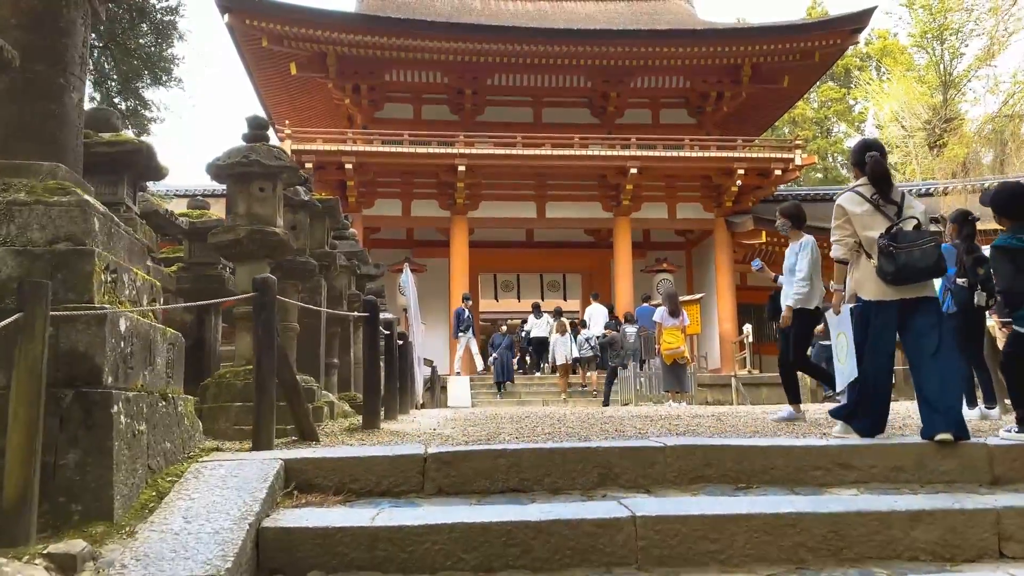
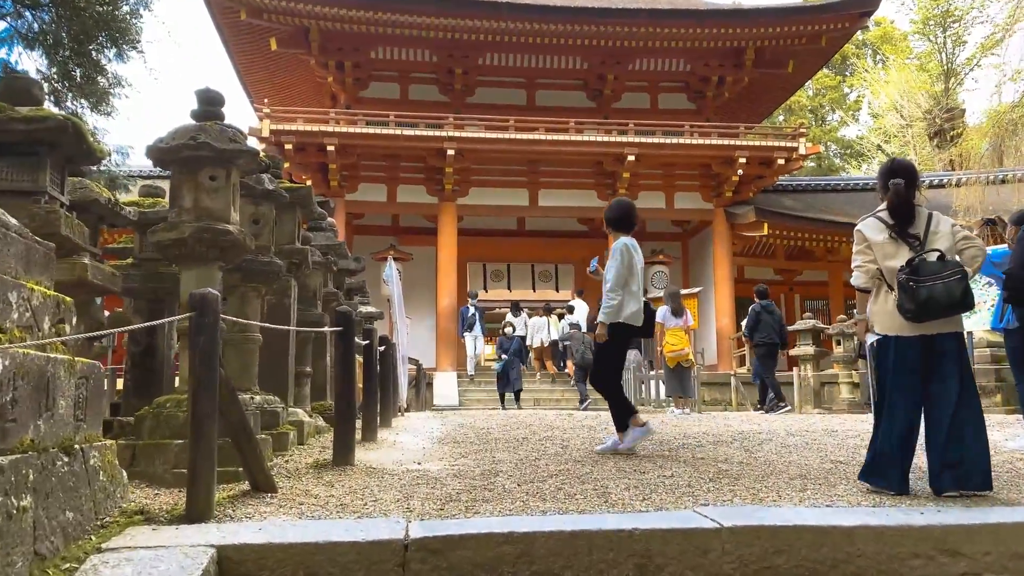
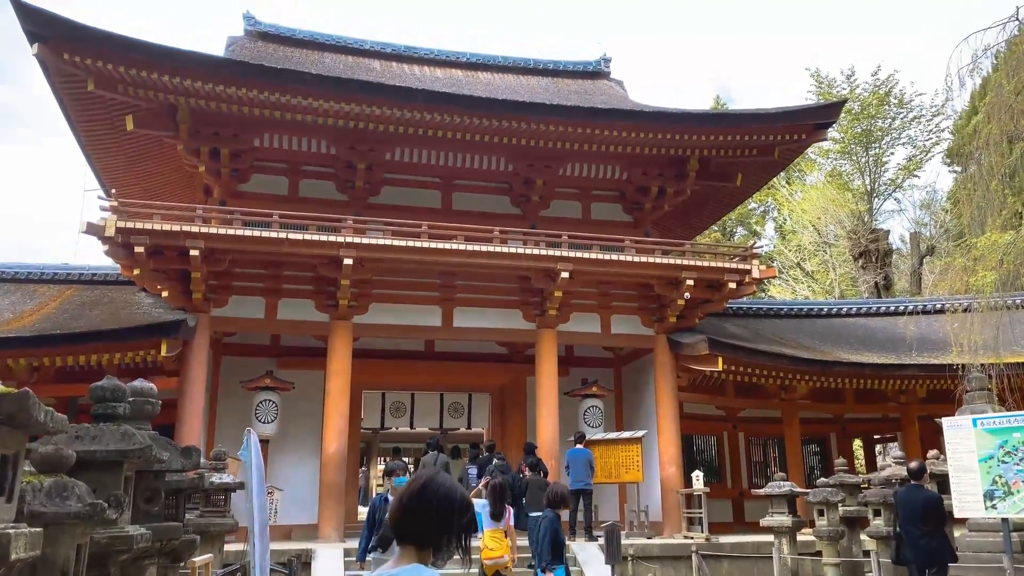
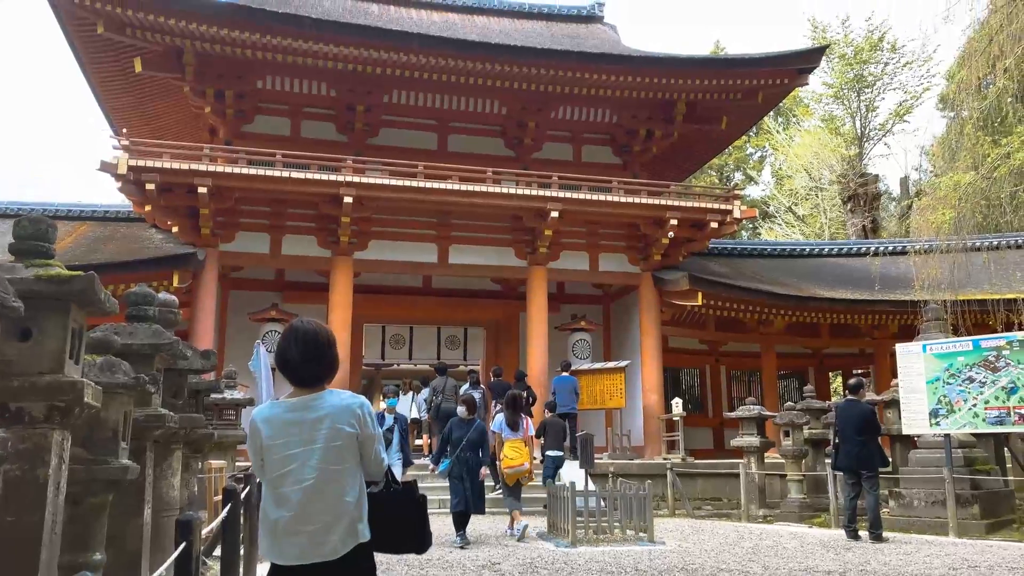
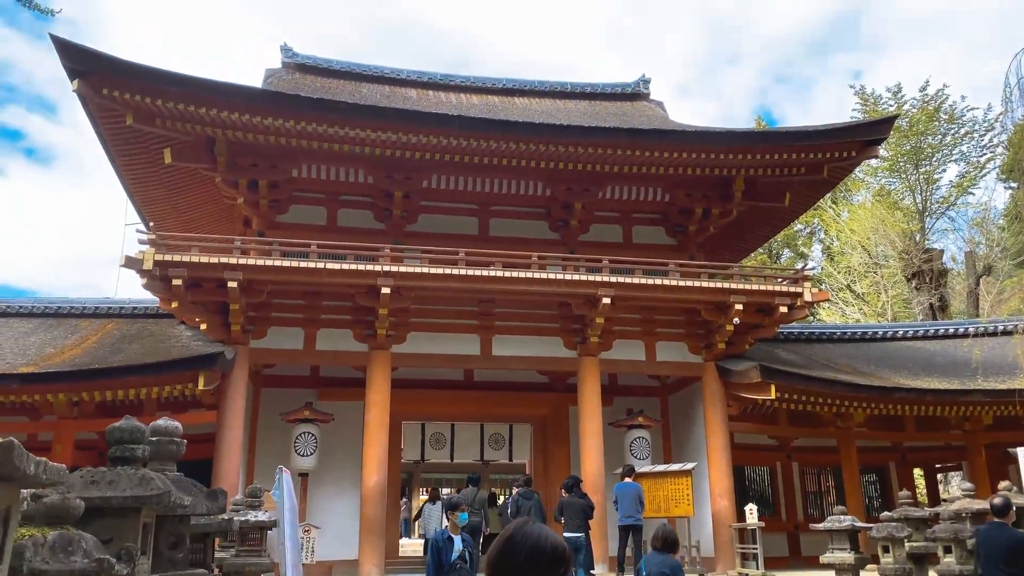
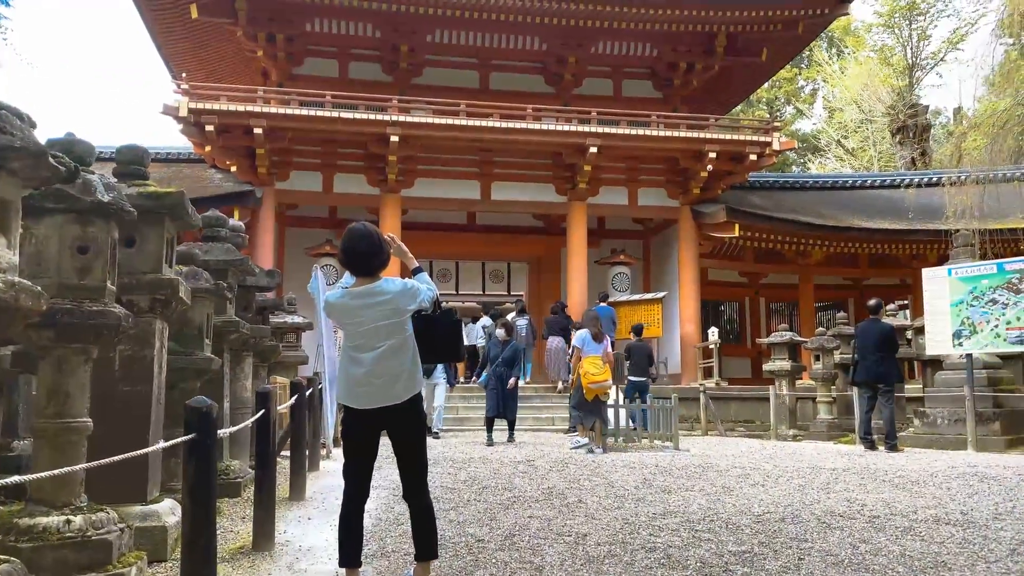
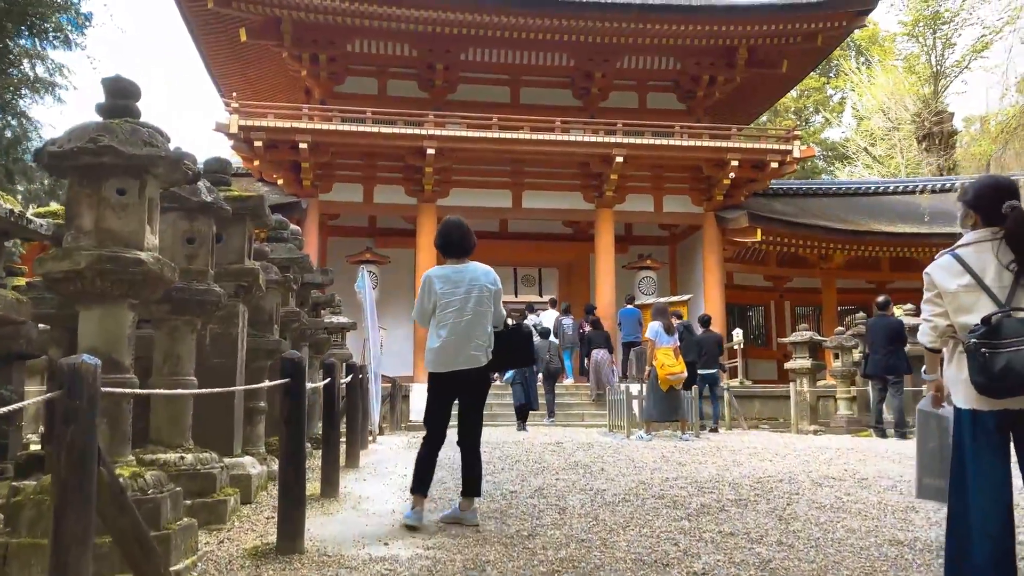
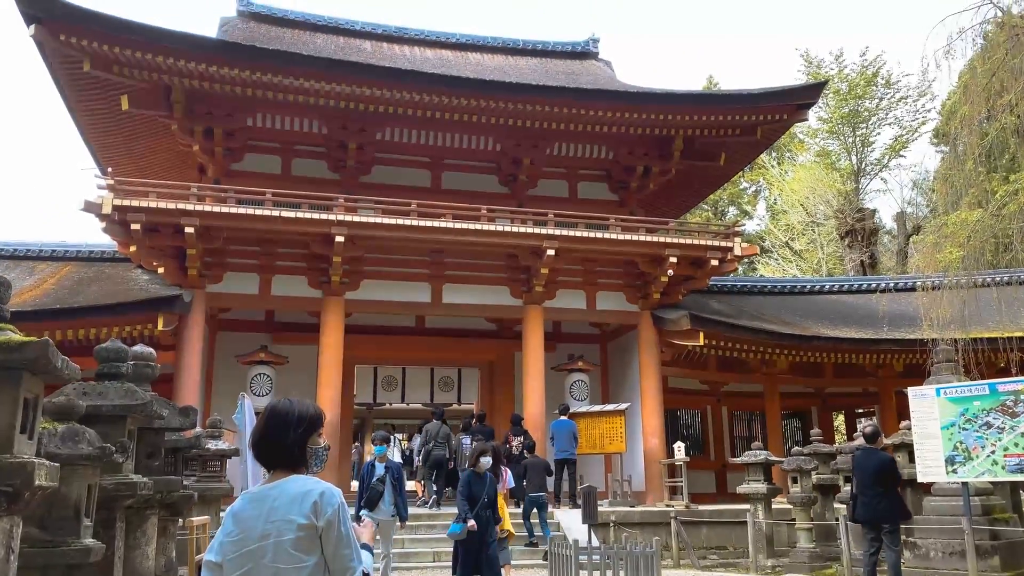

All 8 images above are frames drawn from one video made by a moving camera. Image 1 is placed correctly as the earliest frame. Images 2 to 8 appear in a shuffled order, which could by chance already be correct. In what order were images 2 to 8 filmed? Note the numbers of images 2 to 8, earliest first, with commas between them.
2, 7, 6, 4, 8, 3, 5
